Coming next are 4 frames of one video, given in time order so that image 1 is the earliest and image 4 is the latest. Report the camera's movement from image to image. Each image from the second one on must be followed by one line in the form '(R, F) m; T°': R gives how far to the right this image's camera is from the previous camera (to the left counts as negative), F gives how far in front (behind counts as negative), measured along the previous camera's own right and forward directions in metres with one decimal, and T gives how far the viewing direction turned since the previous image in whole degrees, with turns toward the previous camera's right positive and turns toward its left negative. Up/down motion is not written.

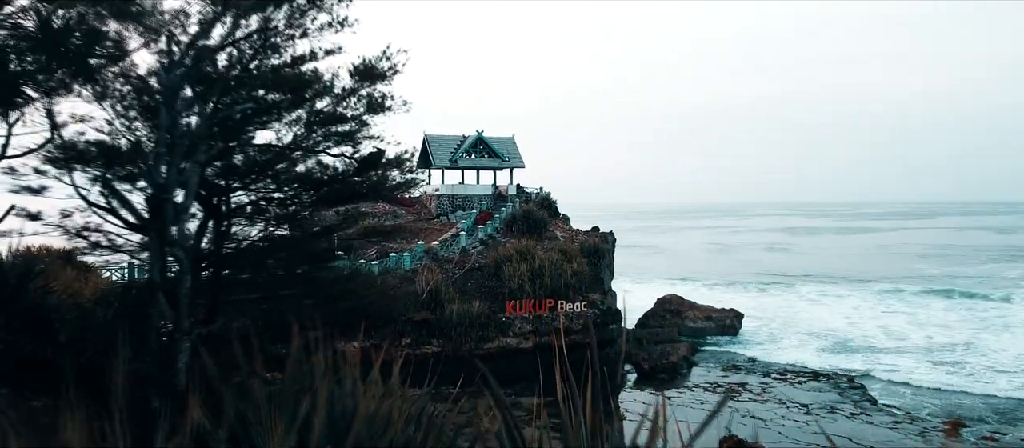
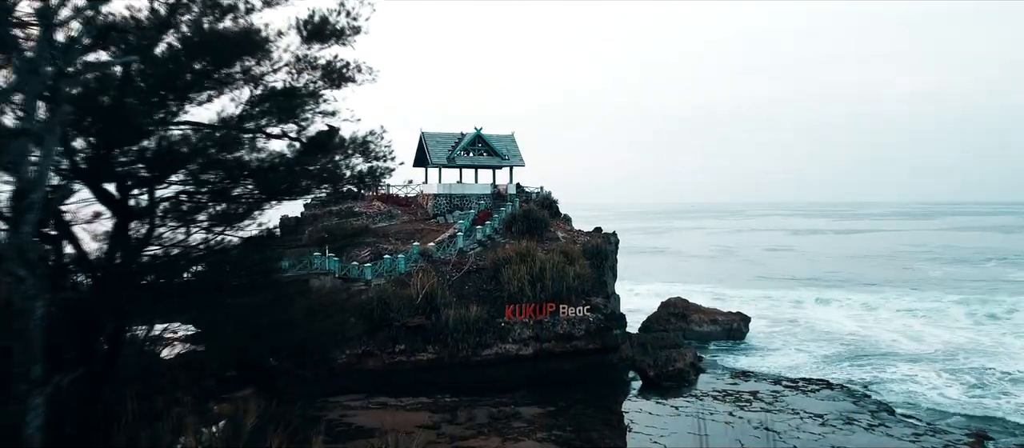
(0.0, +1.1) m; 0°
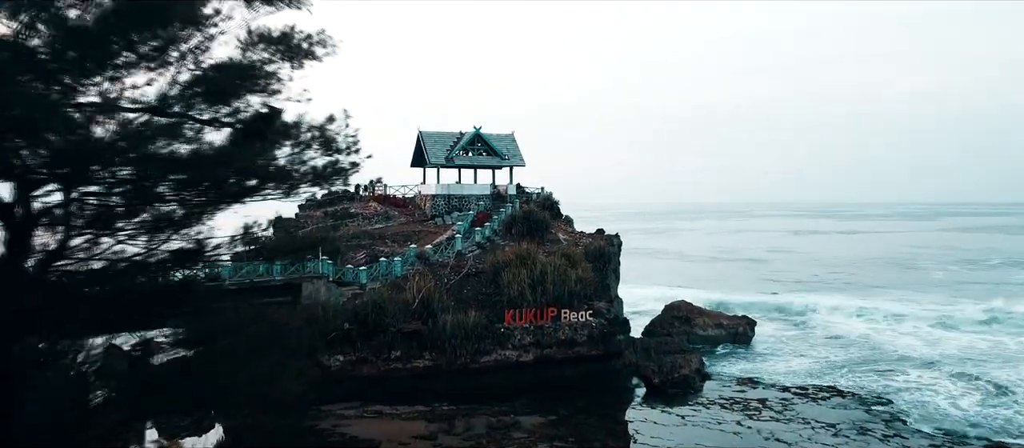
(0.0, +0.8) m; 0°
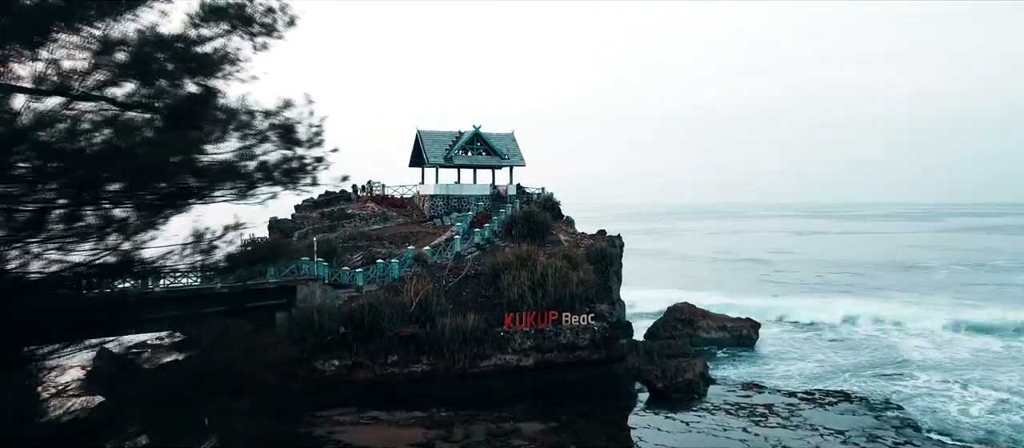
(0.0, +0.5) m; 0°
